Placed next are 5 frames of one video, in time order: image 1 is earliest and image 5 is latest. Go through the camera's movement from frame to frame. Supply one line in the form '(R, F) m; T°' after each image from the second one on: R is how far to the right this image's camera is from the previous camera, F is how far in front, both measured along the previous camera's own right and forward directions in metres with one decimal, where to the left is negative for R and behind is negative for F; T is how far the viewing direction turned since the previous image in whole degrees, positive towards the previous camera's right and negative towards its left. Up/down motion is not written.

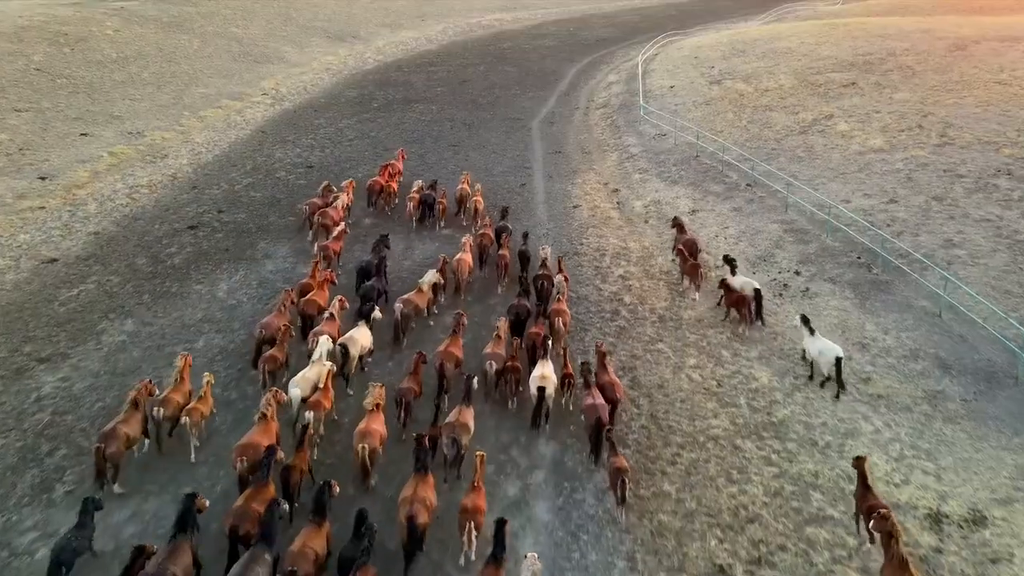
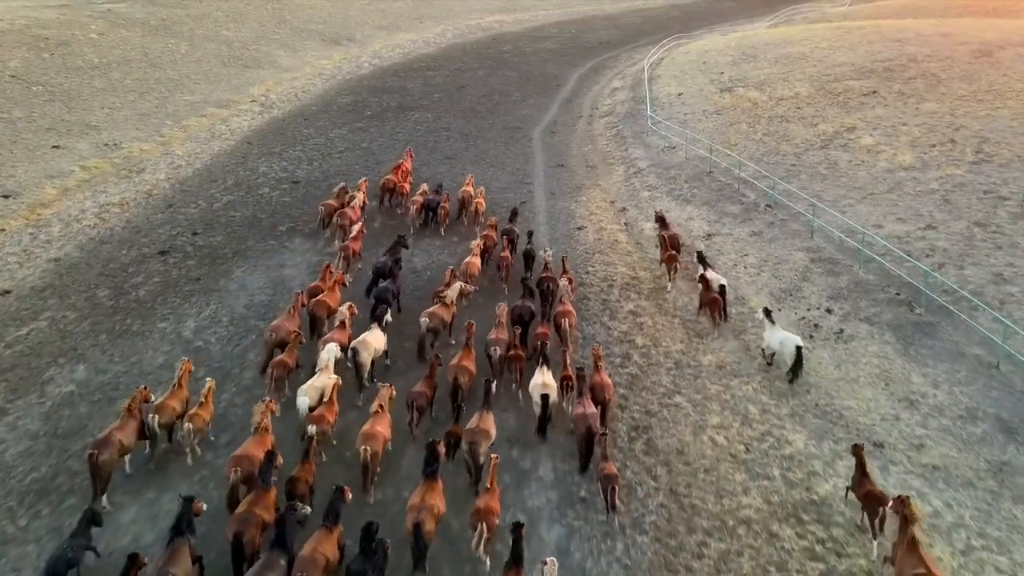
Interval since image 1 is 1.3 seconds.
(+0.1, +1.7) m; 0°
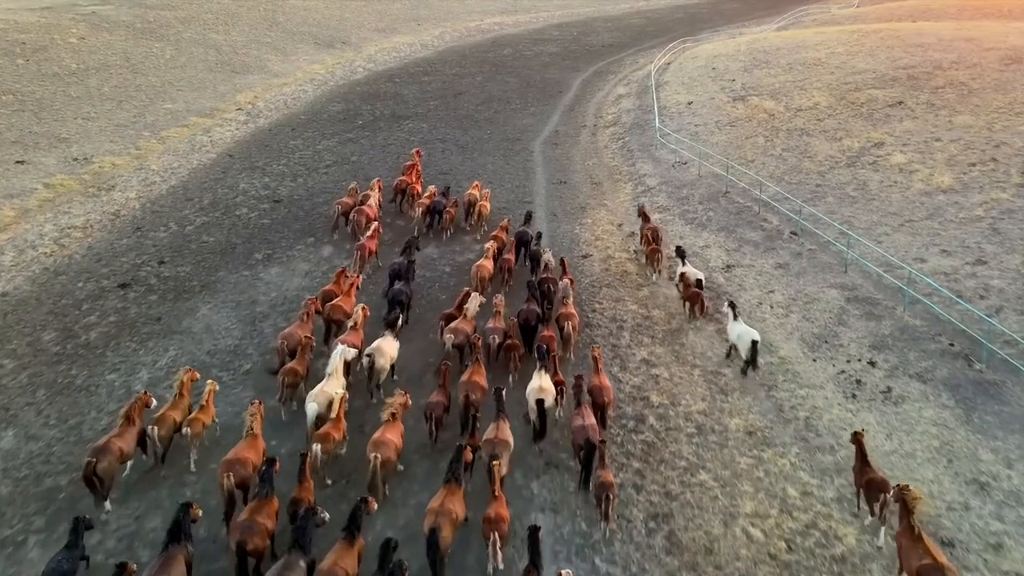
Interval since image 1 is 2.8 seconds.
(+0.1, +1.8) m; 0°
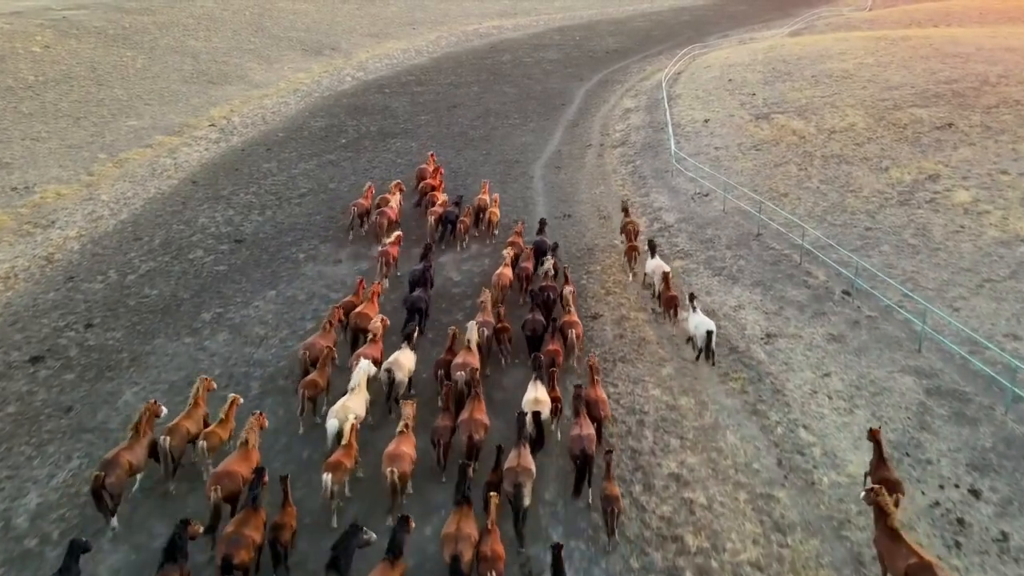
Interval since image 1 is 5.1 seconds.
(+0.1, +3.0) m; 0°
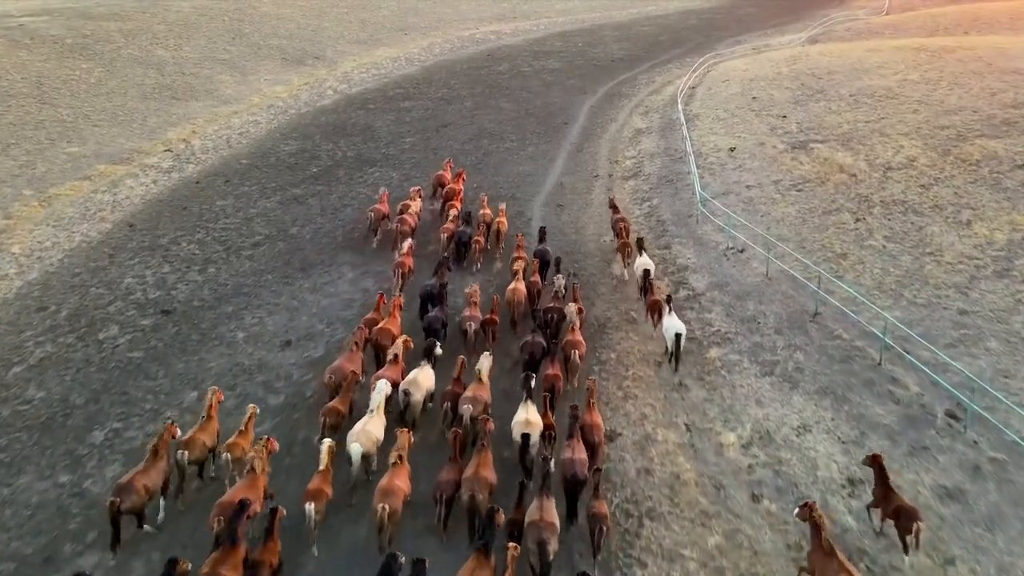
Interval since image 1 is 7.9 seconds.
(+0.2, +3.8) m; 0°
